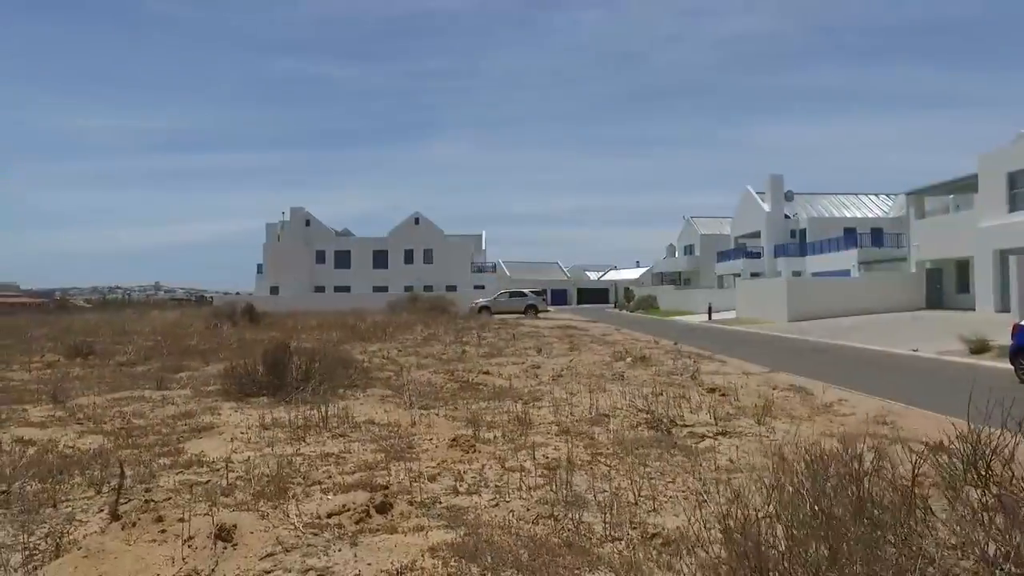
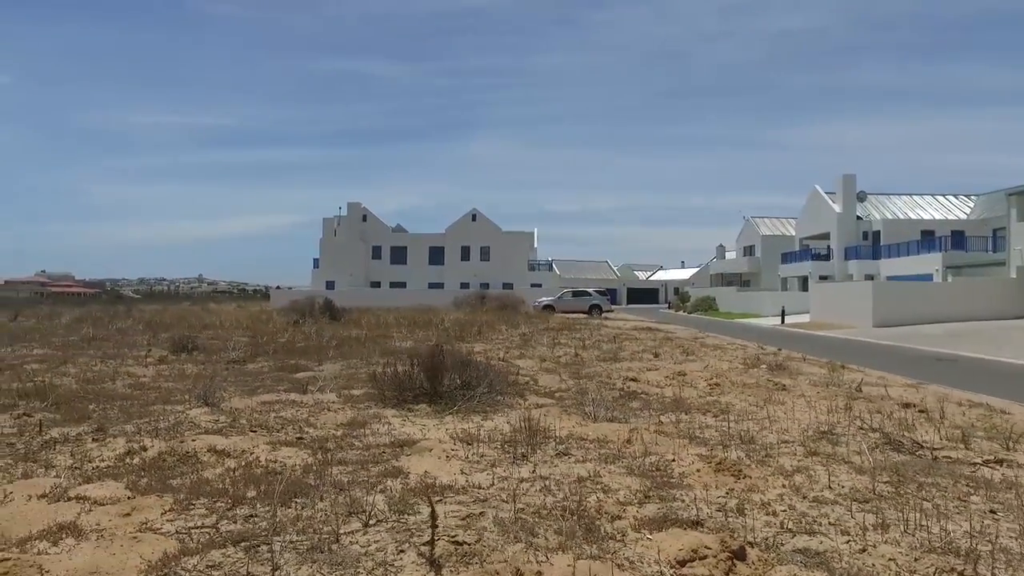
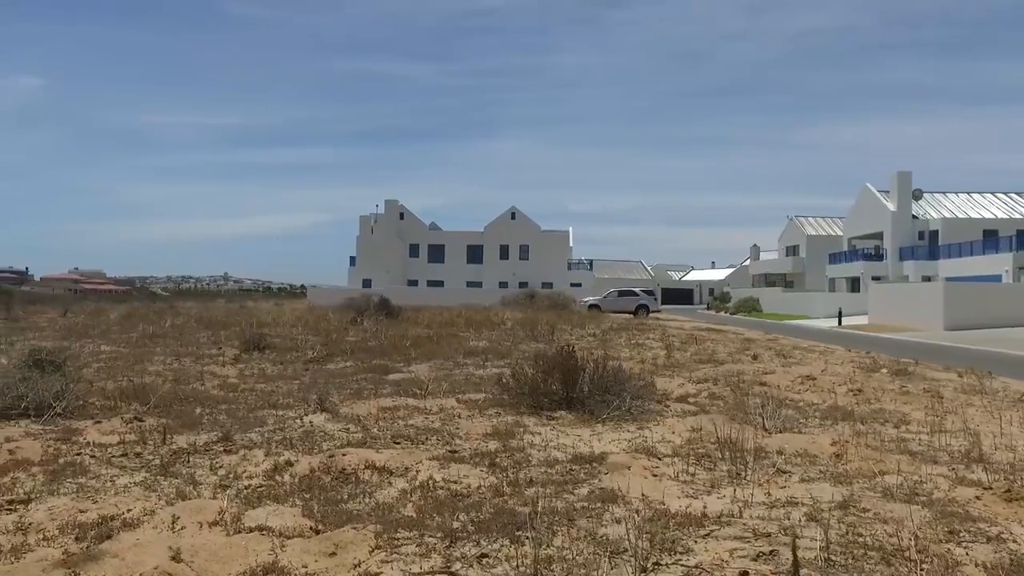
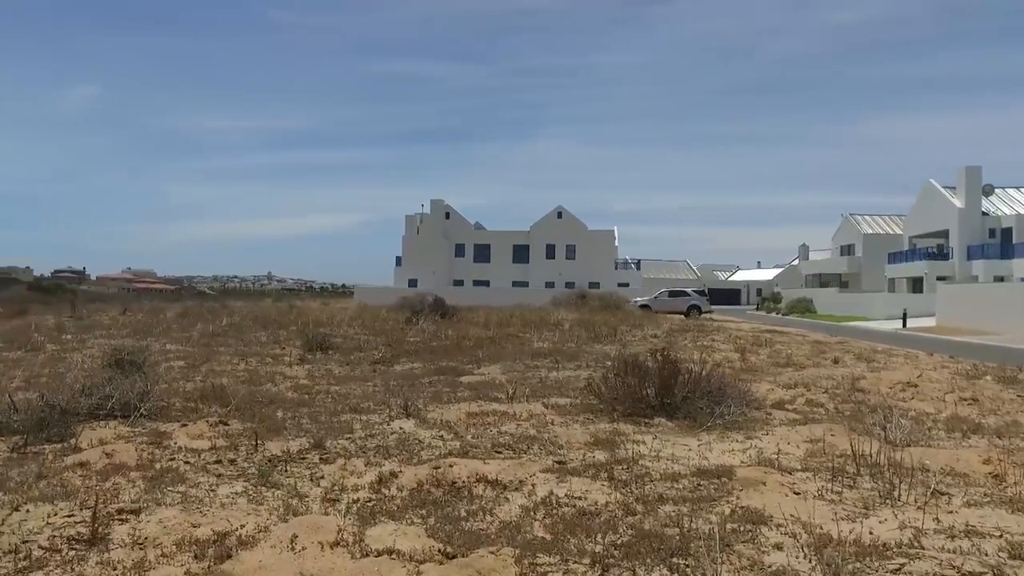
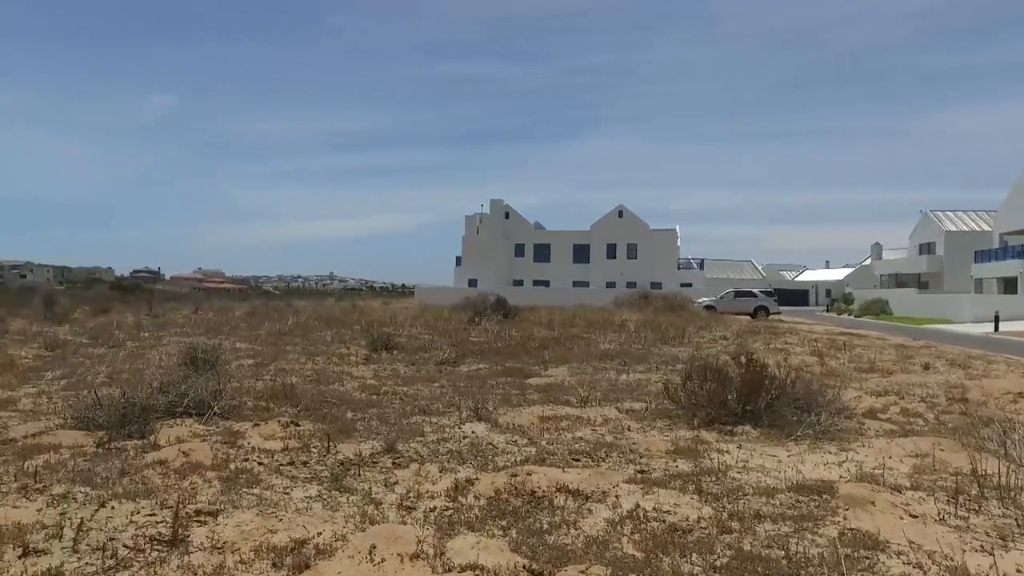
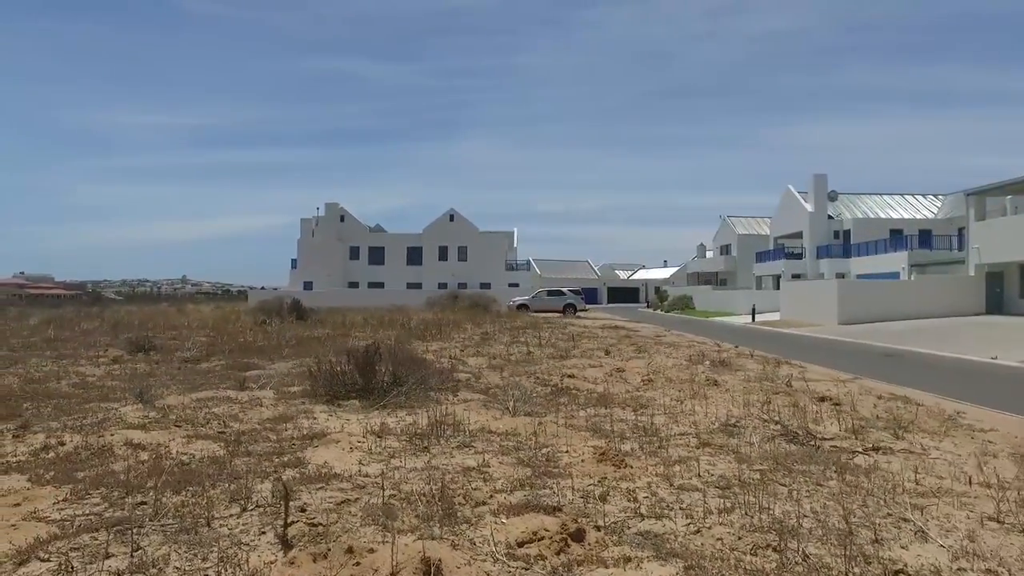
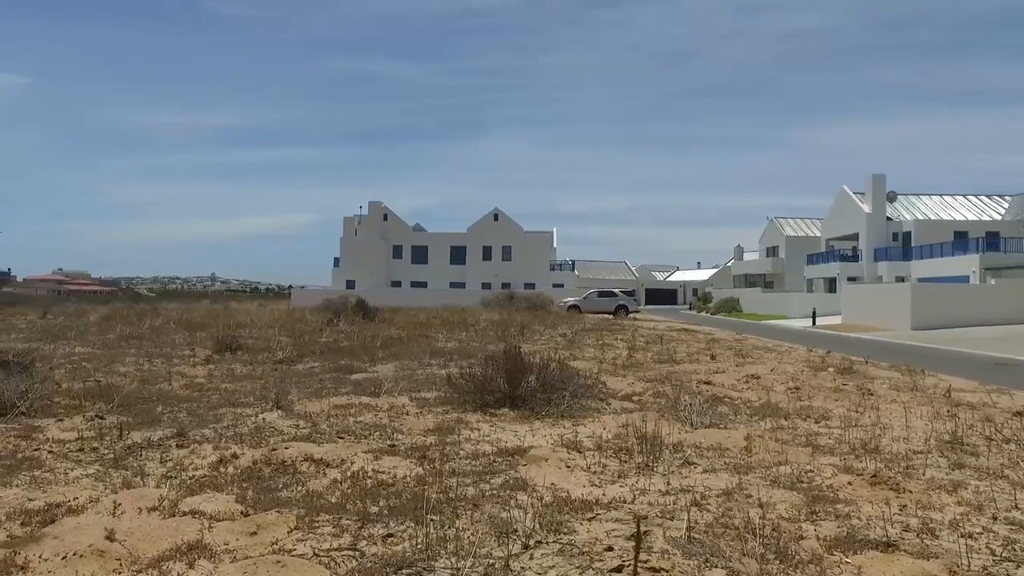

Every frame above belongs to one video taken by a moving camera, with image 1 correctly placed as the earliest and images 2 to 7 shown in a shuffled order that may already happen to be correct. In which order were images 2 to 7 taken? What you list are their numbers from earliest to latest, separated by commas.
6, 2, 7, 3, 4, 5
